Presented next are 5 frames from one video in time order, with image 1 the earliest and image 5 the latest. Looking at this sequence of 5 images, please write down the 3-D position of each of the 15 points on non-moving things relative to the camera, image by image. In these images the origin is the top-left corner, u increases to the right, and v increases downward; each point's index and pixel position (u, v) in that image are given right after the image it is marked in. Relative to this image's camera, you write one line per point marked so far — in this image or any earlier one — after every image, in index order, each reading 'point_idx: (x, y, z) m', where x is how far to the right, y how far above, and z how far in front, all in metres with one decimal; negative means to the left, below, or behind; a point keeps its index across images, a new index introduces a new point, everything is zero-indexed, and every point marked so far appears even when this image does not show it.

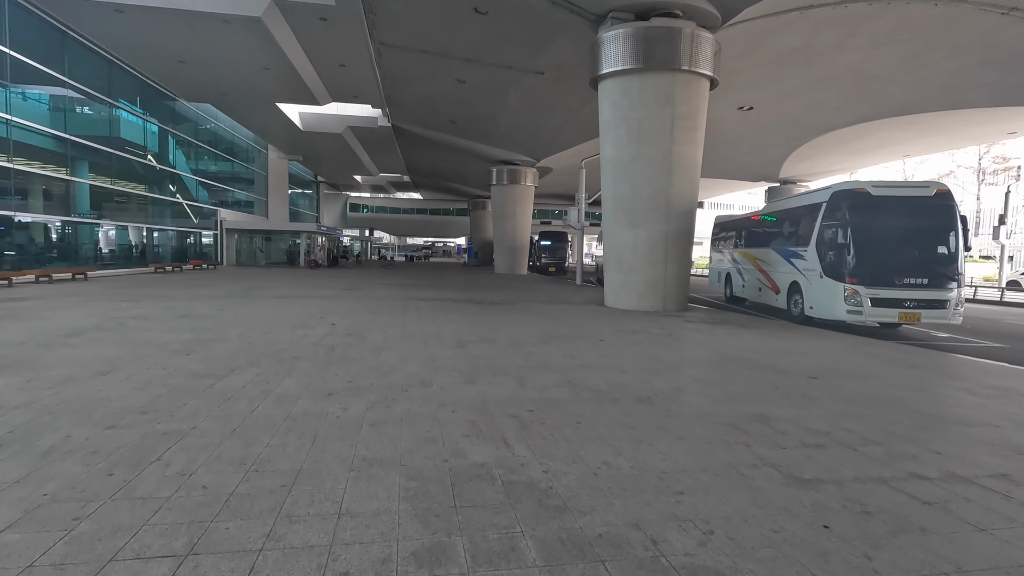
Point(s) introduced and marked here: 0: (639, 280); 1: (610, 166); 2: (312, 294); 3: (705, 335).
0: (+3.3, +0.2, +13.9) m
1: (+2.6, +3.2, +14.1) m
2: (-6.1, -0.2, +16.3) m
3: (+3.6, -0.9, +9.8) m
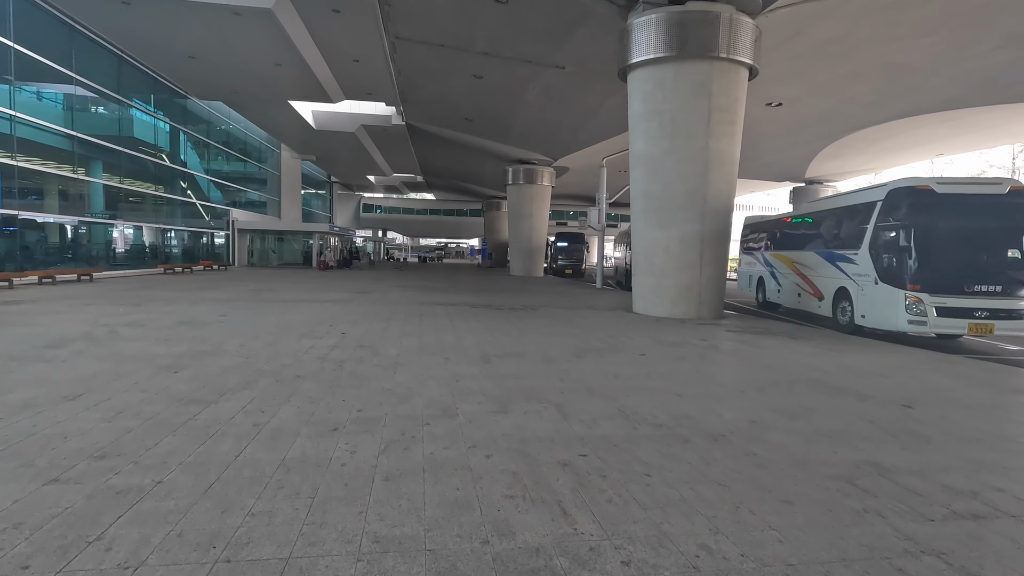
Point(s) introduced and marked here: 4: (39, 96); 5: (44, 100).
0: (+3.8, +0.1, +12.9) m
1: (+3.2, +3.1, +13.2) m
2: (-5.5, -0.3, +15.5) m
3: (+4.0, -1.0, +8.8) m
4: (-17.0, +6.9, +19.7) m
5: (-16.9, +6.7, +19.6) m
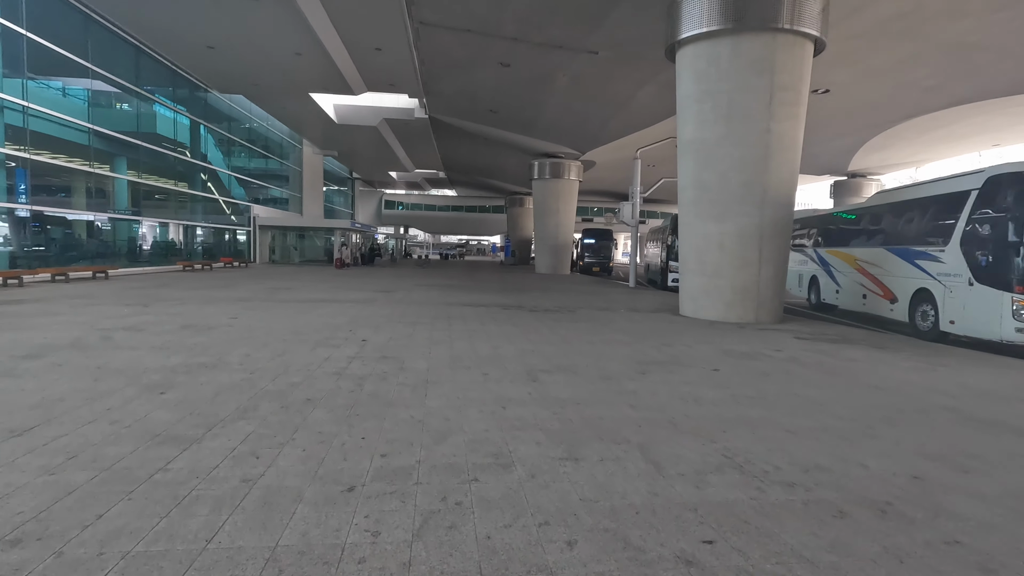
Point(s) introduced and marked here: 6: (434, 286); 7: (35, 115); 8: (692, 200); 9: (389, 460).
0: (+4.6, +0.1, +11.6) m
1: (+4.0, +3.1, +11.9) m
2: (-4.6, -0.2, +14.6) m
3: (+4.6, -1.0, +7.5) m
4: (-15.9, +6.9, +19.1) m
5: (-15.8, +6.8, +19.0) m
6: (-2.9, +0.1, +19.7) m
7: (-15.7, +5.7, +17.6) m
8: (+4.0, +2.0, +11.9) m
9: (-0.8, -1.1, +3.4) m
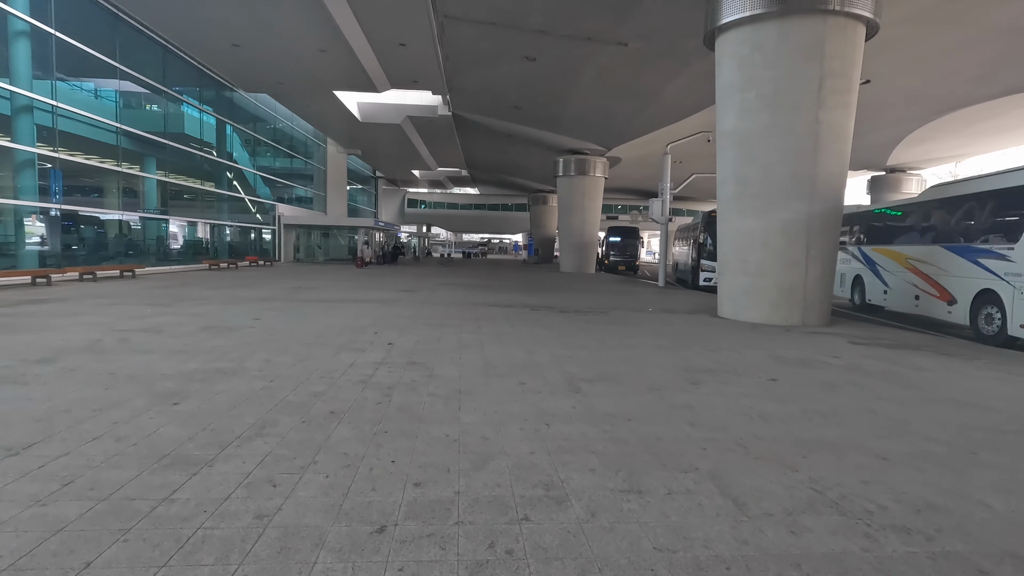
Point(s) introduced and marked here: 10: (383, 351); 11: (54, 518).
0: (+5.2, +0.1, +10.9) m
1: (+4.6, +3.1, +11.2) m
2: (-3.9, -0.2, +14.2) m
3: (+5.1, -1.0, +6.8) m
4: (-14.9, +7.0, +19.2) m
5: (-14.9, +6.9, +19.1) m
6: (-1.9, +0.1, +19.3) m
7: (-14.8, +5.7, +17.7) m
8: (+4.6, +1.9, +11.3) m
9: (-0.5, -1.1, +2.9) m
10: (-1.6, -0.8, +6.7) m
11: (-2.2, -1.1, +2.5) m
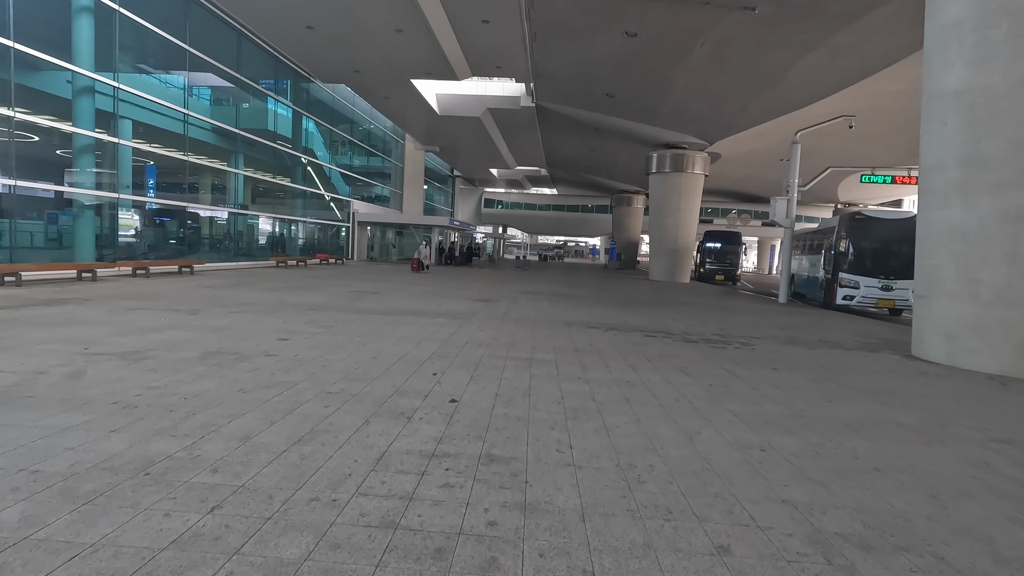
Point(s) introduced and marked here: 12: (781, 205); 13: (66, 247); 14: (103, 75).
0: (+6.9, -0.4, +7.3) m
1: (+6.4, +2.6, +7.7) m
2: (-1.7, -0.4, +11.8) m
3: (+6.1, -1.5, +3.3) m
4: (-11.8, +7.1, +18.2) m
5: (-11.7, +7.0, +18.1) m
6: (+0.9, -0.2, +16.6) m
7: (-11.9, +5.9, +16.7) m
8: (+6.4, +1.5, +7.7) m
9: (+0.1, -1.3, +0.1) m
10: (-0.5, -1.0, +4.0) m
11: (-1.7, -1.2, 0.0) m
12: (+9.7, +3.0, +19.5) m
13: (-12.6, +1.1, +15.3) m
14: (-12.0, +6.3, +15.8) m
